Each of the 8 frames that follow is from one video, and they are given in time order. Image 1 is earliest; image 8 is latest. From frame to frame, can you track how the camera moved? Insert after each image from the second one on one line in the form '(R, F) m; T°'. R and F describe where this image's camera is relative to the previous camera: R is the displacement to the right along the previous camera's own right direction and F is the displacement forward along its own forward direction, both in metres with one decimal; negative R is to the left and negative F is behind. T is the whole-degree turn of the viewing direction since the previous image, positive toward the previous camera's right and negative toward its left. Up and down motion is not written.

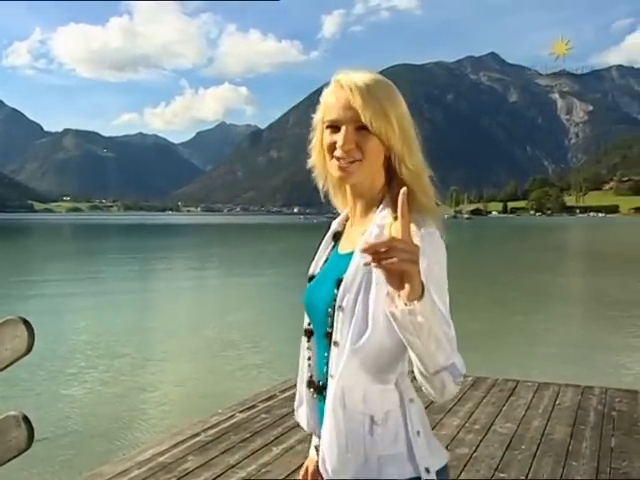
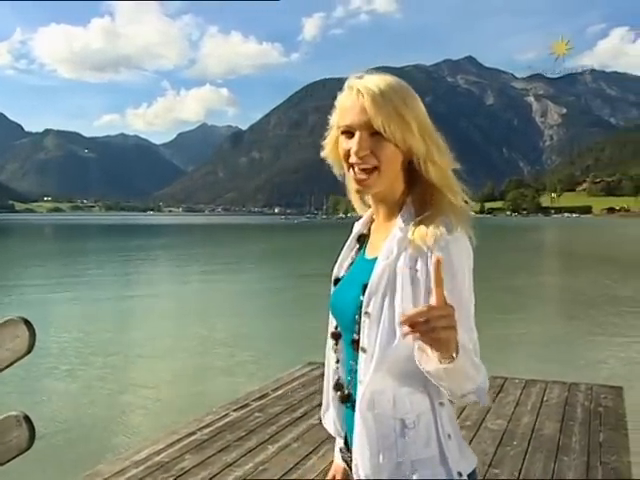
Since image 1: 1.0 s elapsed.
(0.0, -0.1) m; +2°
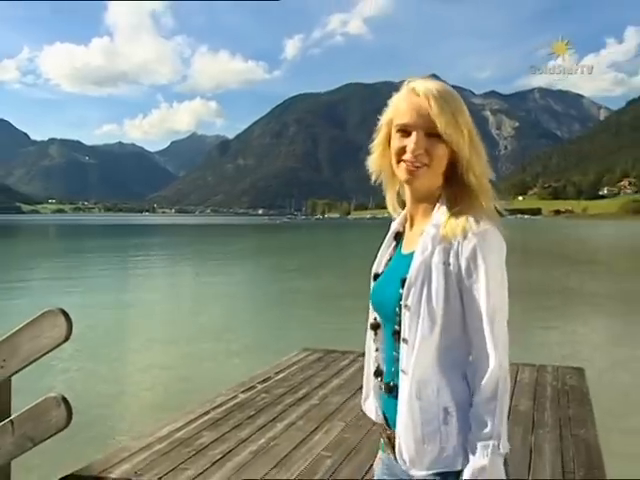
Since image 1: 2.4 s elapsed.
(-0.1, -0.7) m; +2°
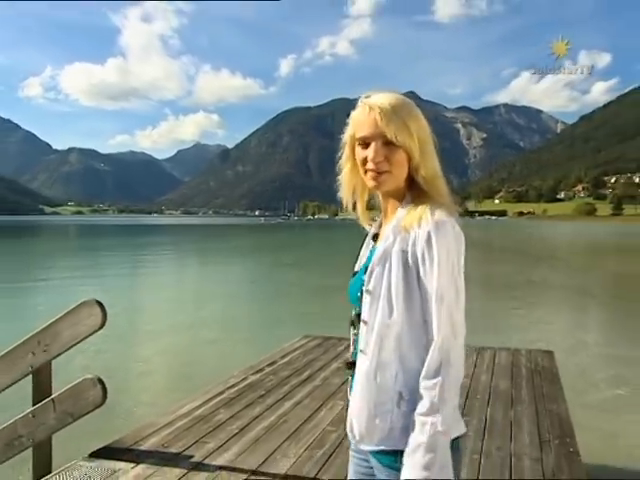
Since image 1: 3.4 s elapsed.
(-0.1, -0.8) m; +2°
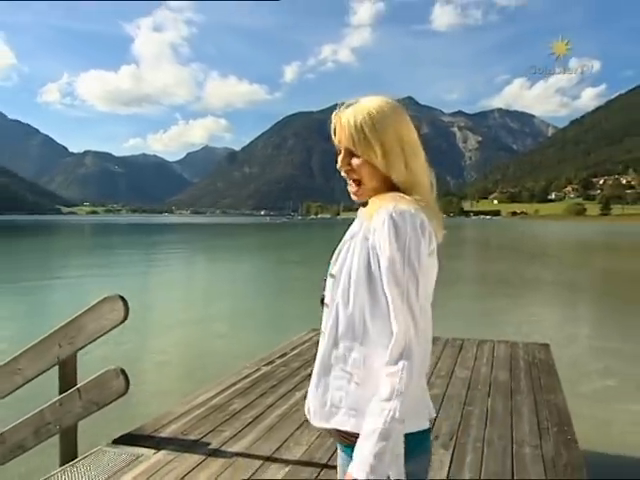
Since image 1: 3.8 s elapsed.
(0.0, -0.4) m; 0°
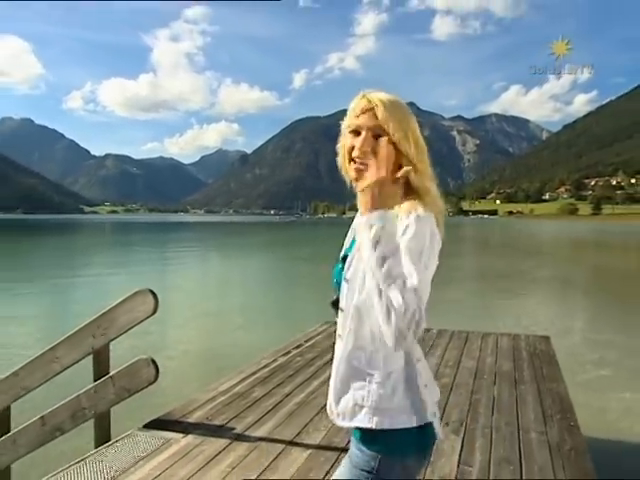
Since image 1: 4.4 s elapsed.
(0.0, -0.5) m; 0°
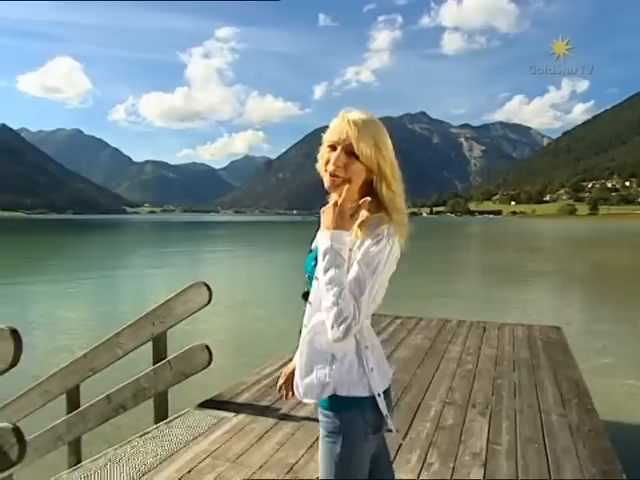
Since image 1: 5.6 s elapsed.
(+0.1, -0.8) m; -2°
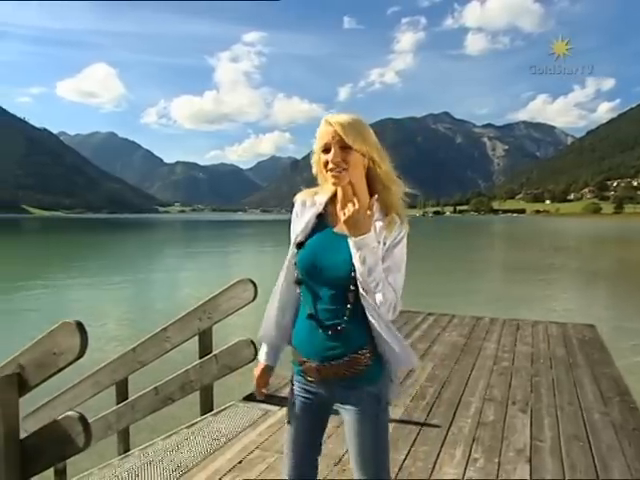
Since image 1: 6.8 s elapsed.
(0.0, -0.2) m; -2°
